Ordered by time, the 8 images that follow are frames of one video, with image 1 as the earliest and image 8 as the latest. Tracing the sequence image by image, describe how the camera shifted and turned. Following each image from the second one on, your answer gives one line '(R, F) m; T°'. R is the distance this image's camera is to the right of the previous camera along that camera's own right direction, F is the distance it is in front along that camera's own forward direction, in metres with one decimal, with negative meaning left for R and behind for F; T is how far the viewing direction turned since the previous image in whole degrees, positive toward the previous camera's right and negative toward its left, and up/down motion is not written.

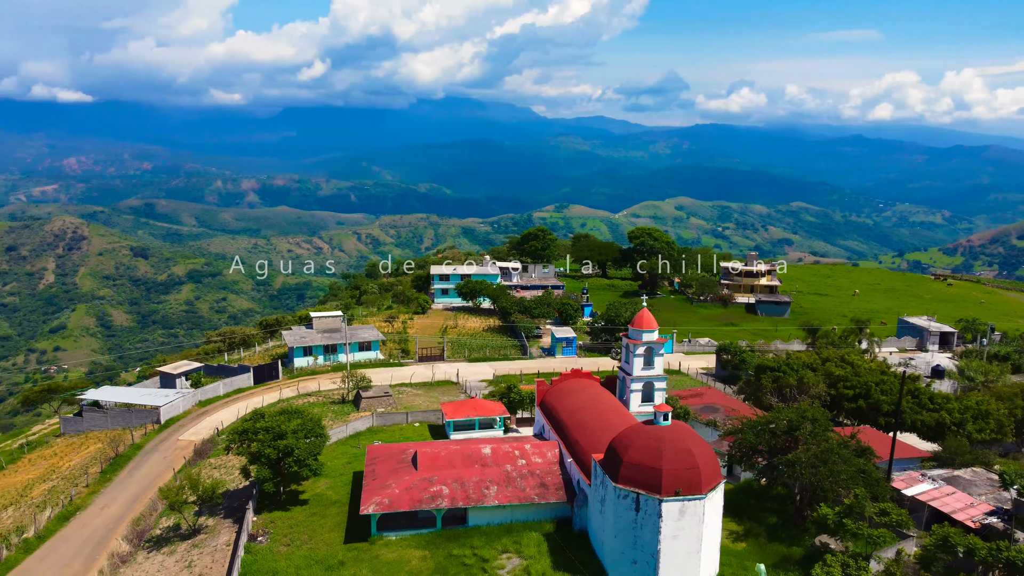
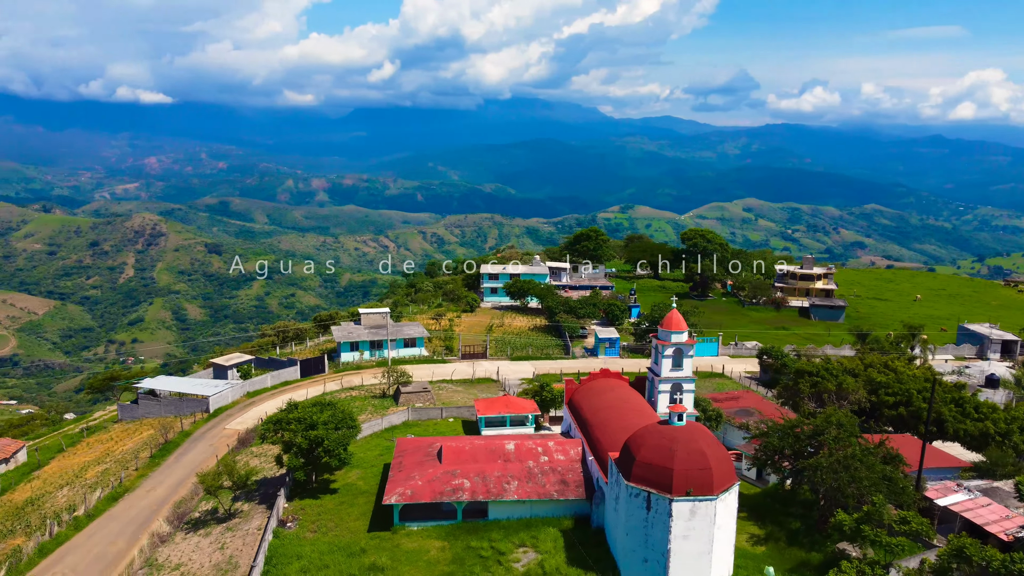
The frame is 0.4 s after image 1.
(+1.2, -0.4) m; -4°
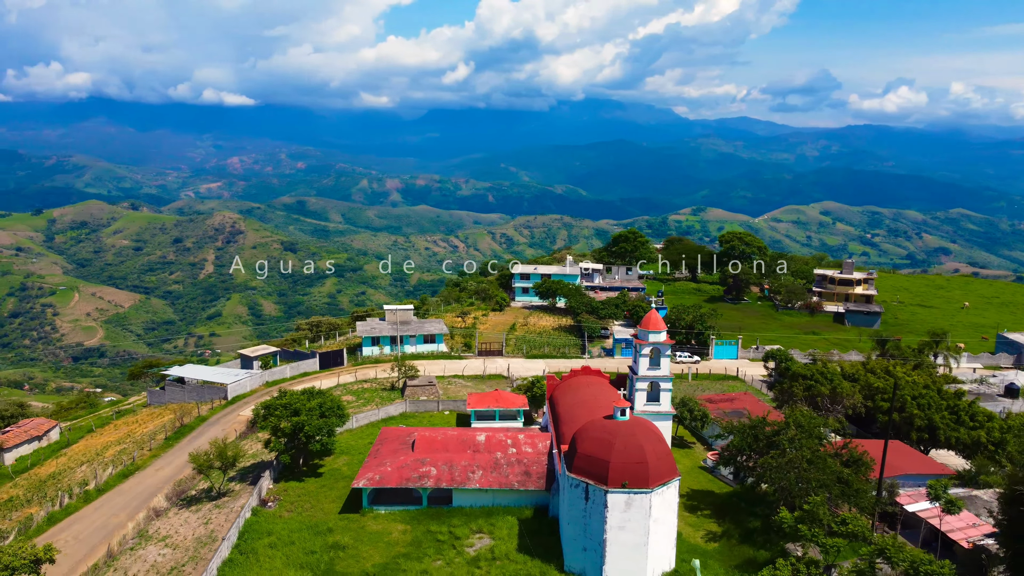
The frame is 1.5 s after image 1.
(+3.1, -0.9) m; -5°
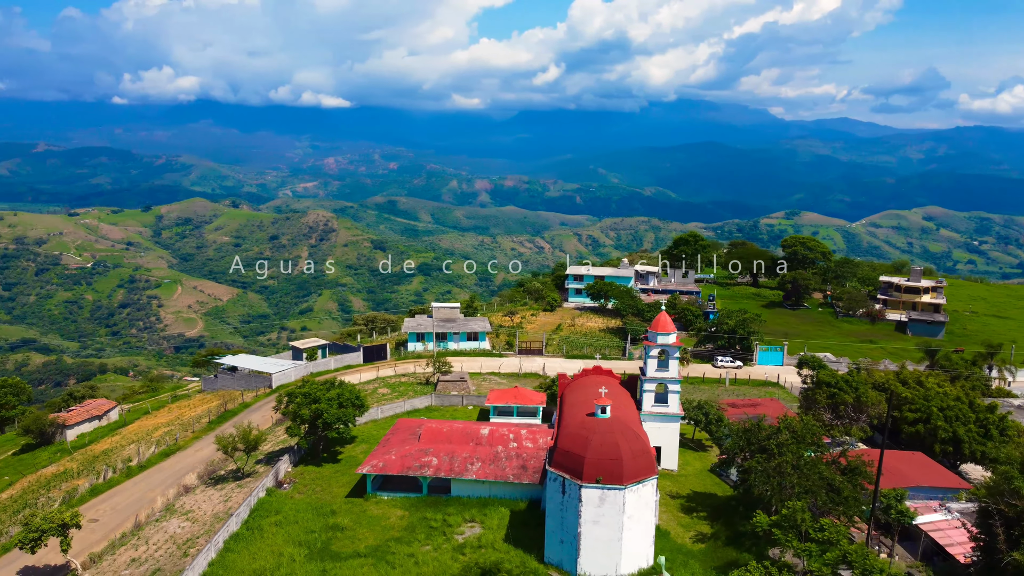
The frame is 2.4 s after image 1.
(+2.7, -0.7) m; -6°
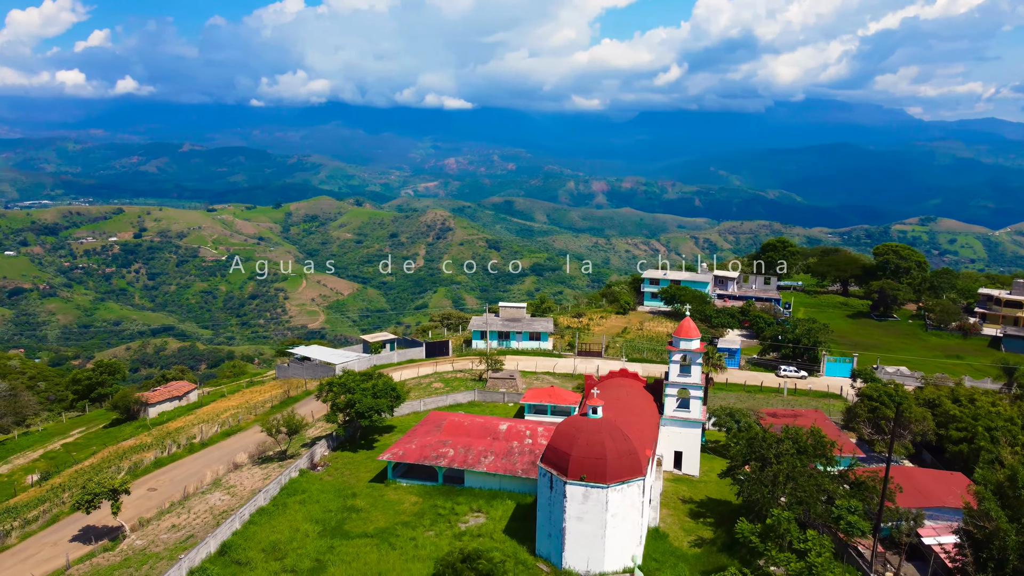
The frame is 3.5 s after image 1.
(+3.2, -0.7) m; -8°
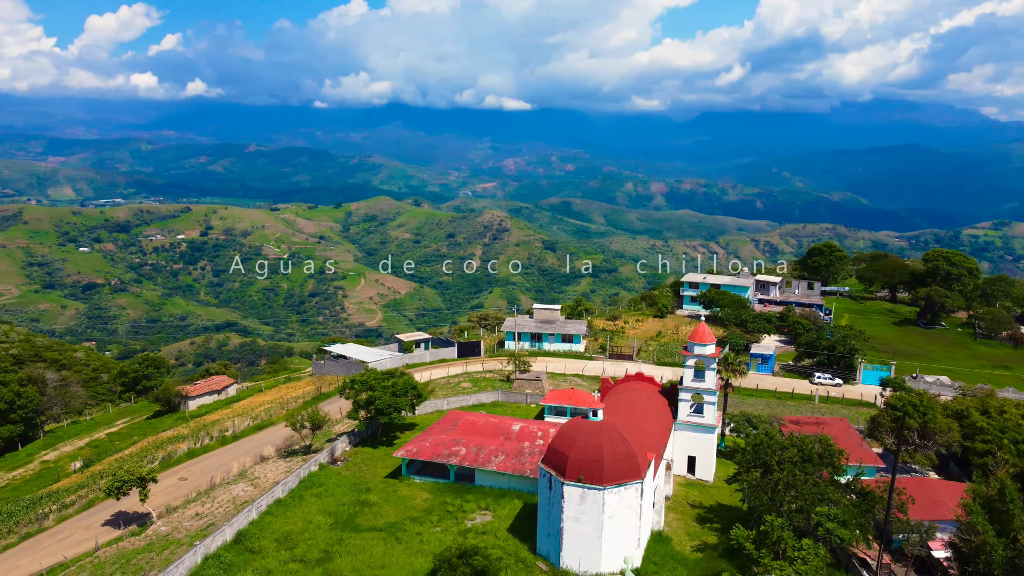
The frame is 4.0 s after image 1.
(+1.5, -0.4) m; -4°
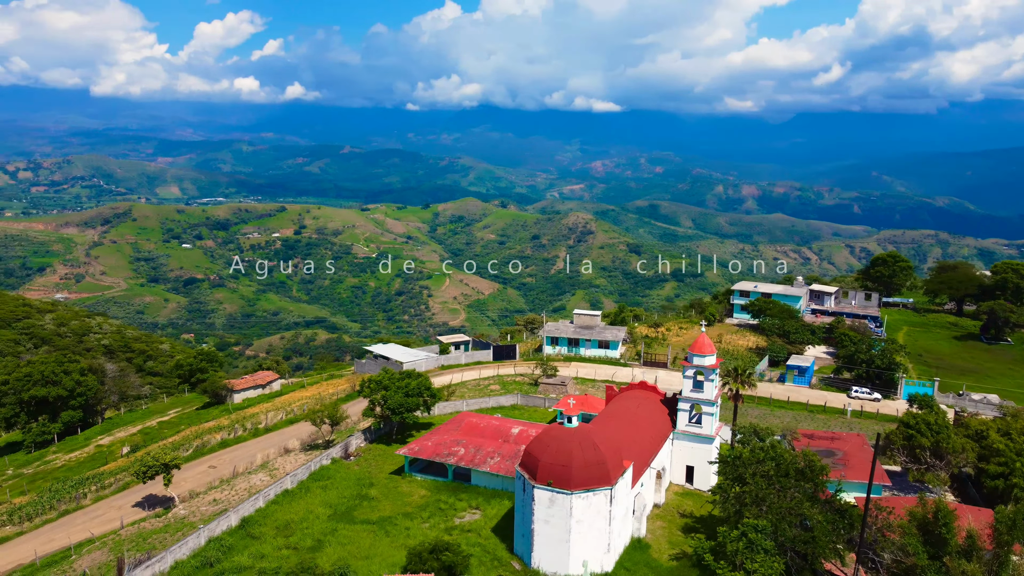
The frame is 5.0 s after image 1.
(+3.1, -0.7) m; -6°
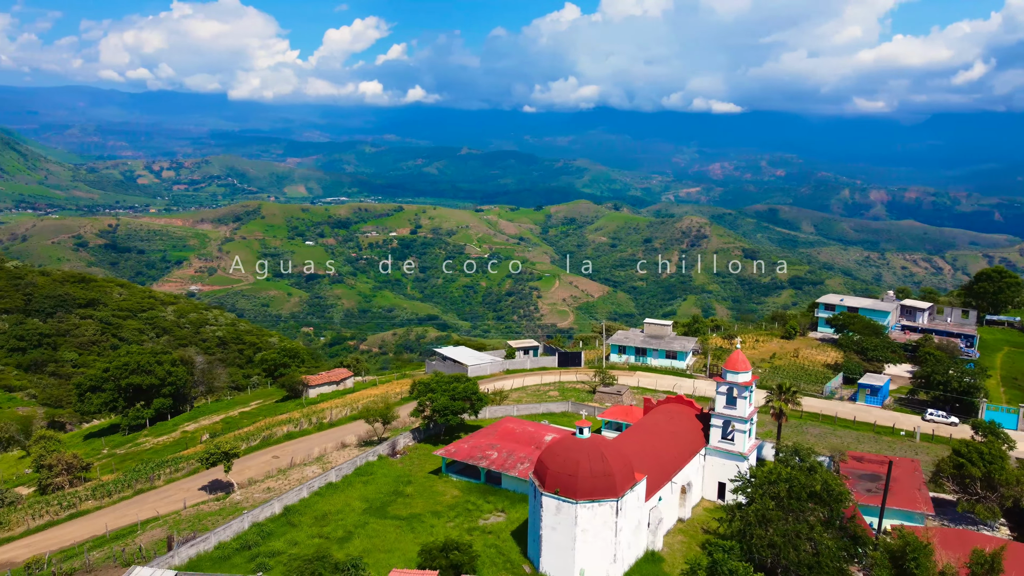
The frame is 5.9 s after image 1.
(+2.8, -0.7) m; -8°
